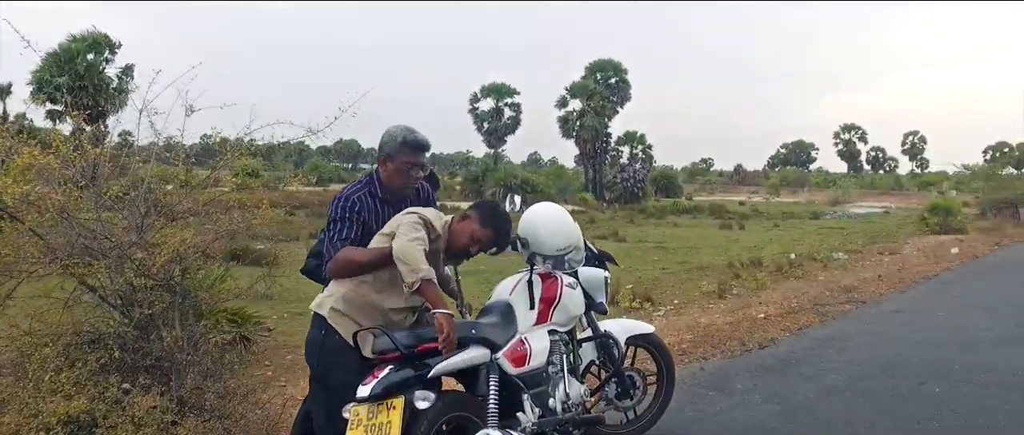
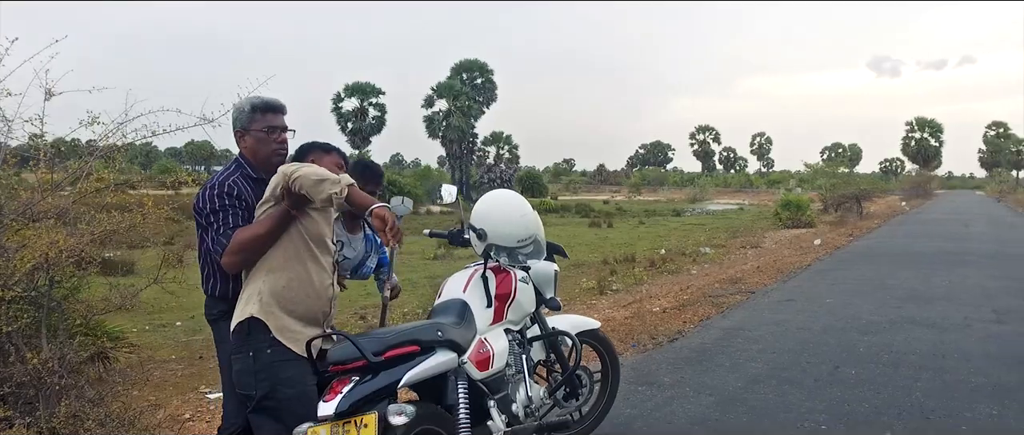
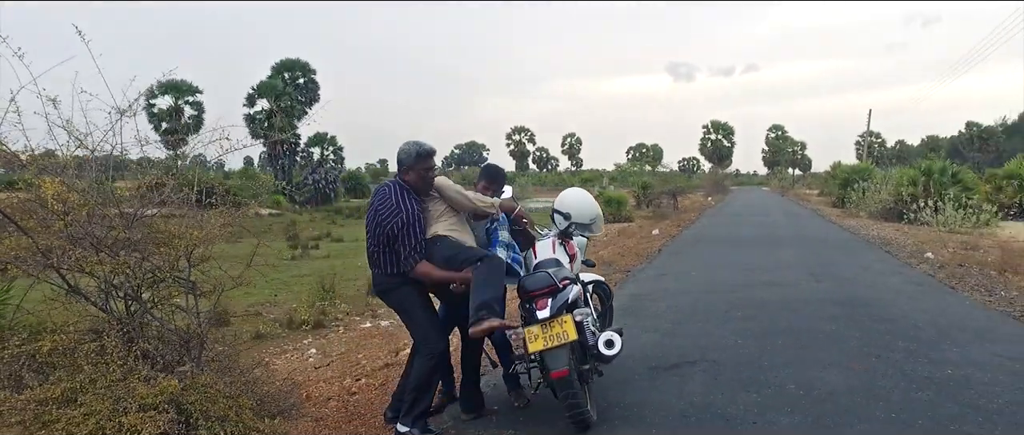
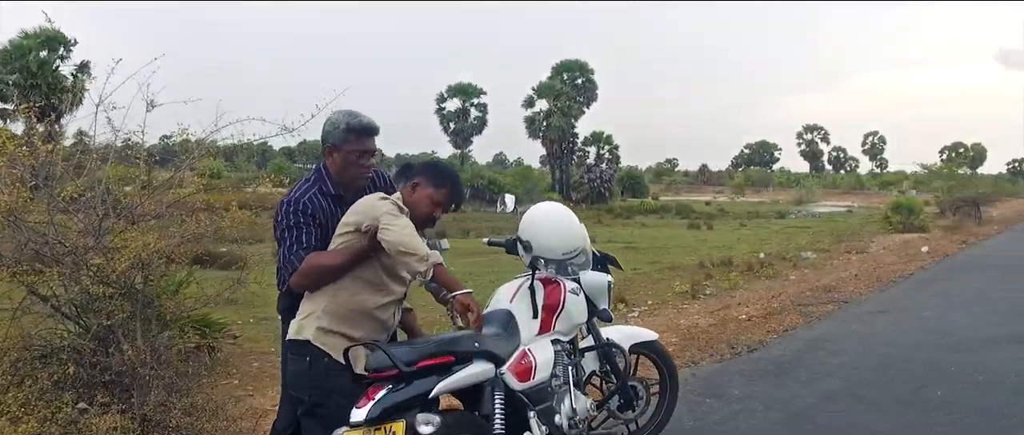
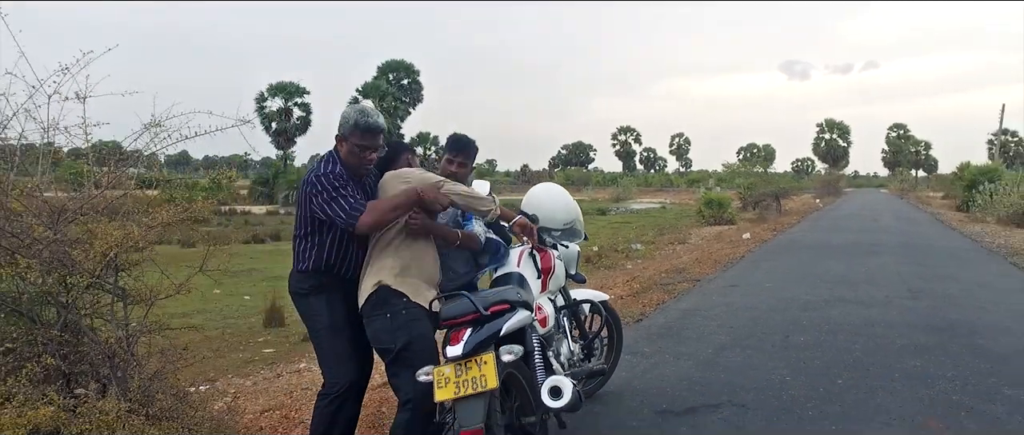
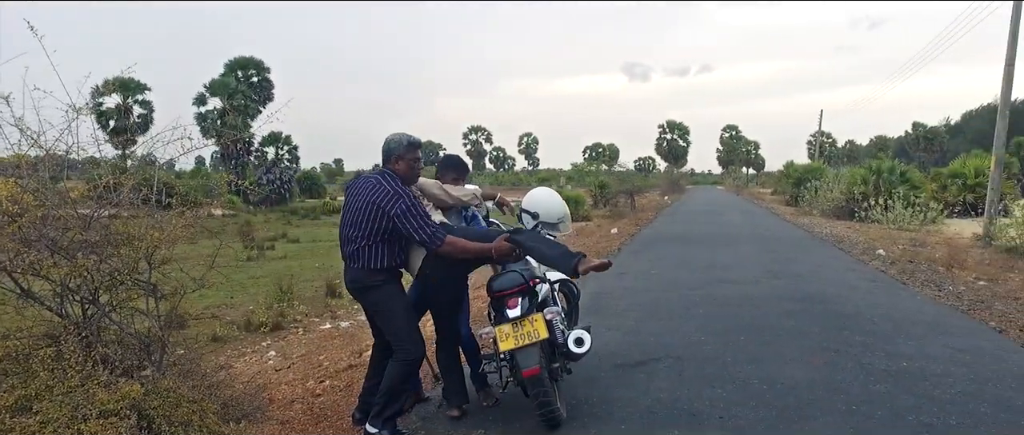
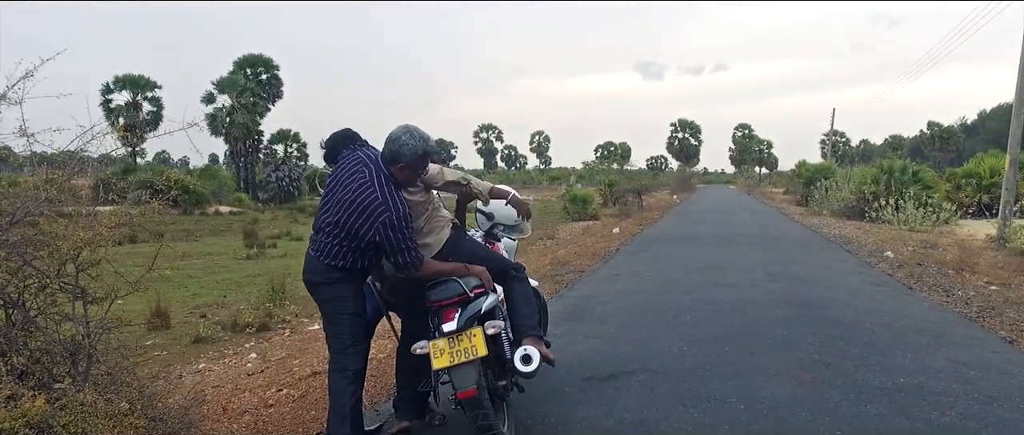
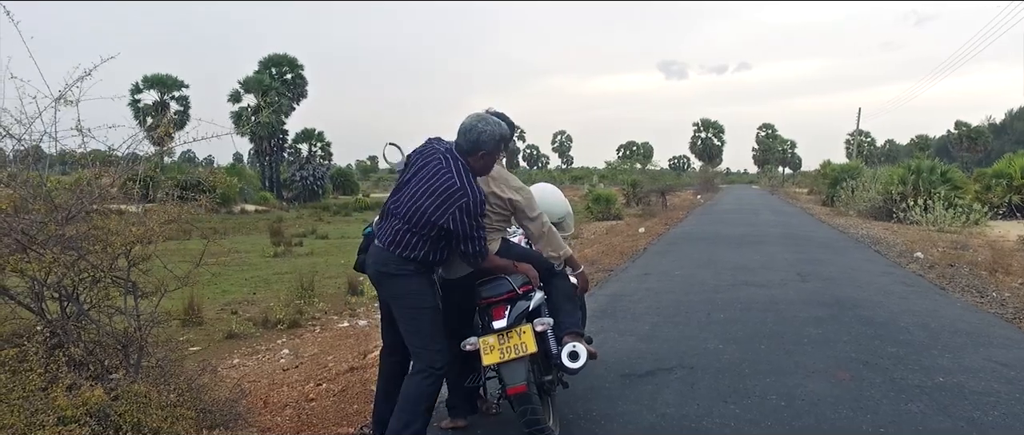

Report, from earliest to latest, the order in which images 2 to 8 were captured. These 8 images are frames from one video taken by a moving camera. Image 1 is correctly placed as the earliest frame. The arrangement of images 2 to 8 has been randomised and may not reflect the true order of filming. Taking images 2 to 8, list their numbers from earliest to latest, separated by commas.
4, 2, 5, 3, 6, 7, 8
